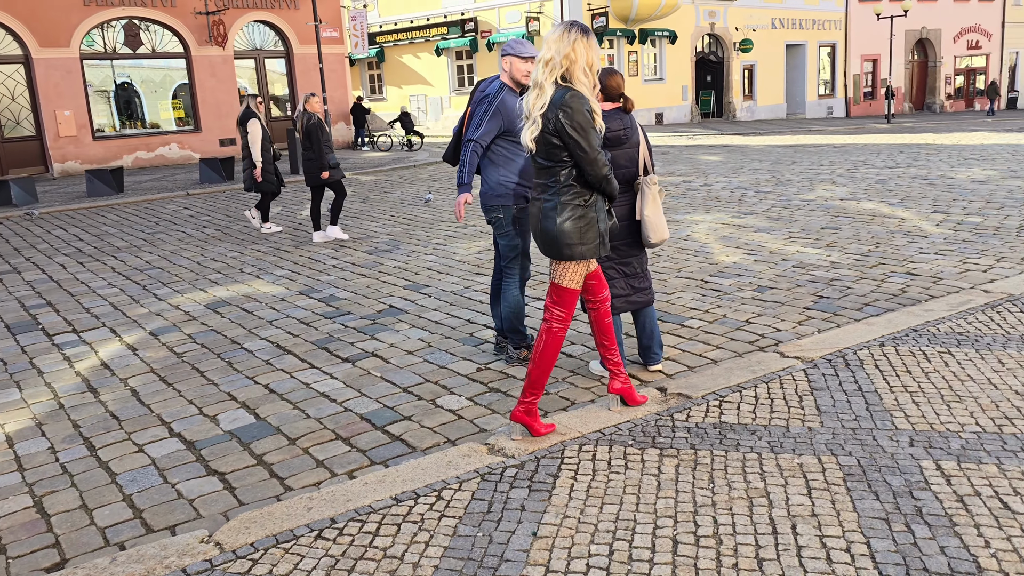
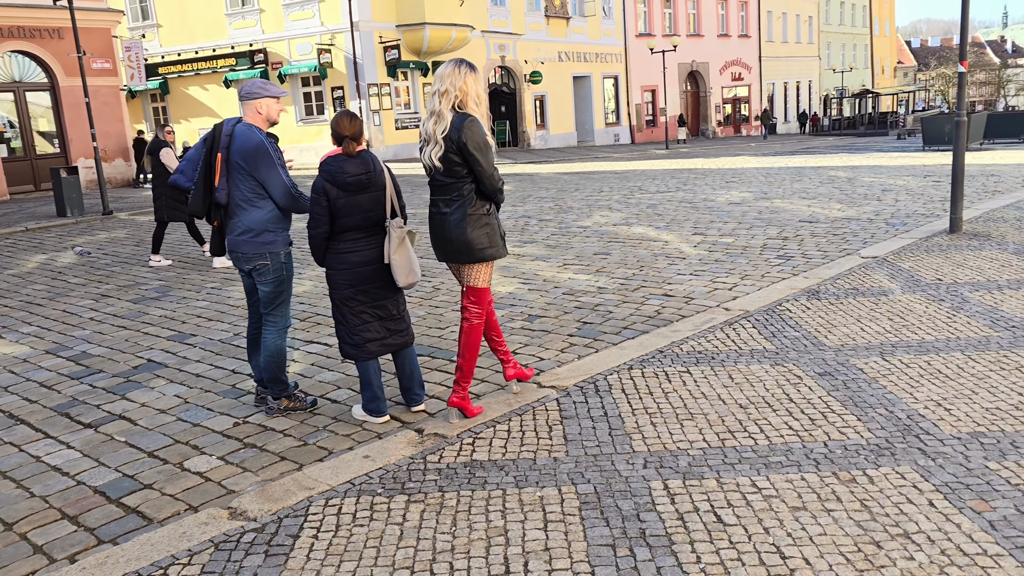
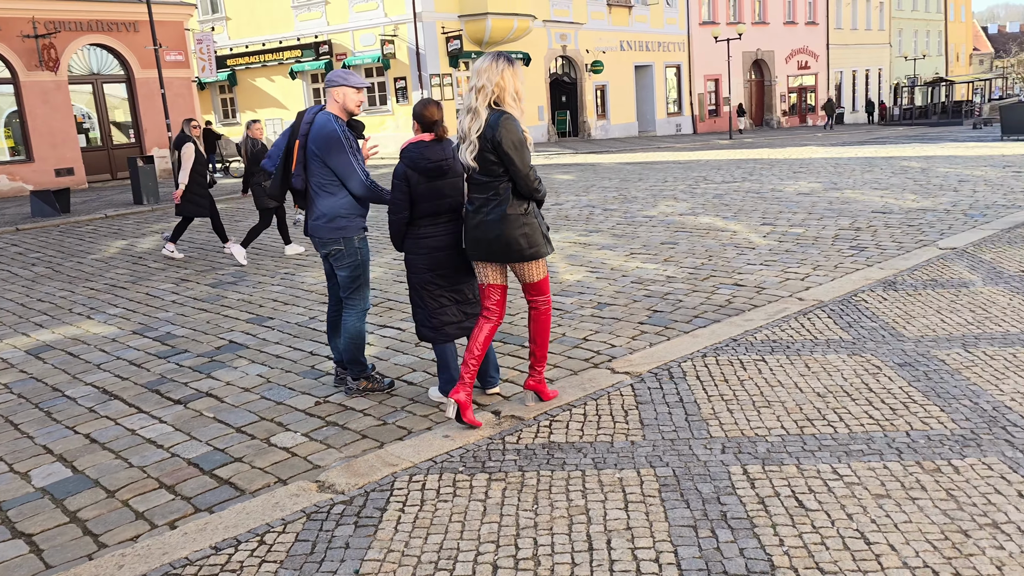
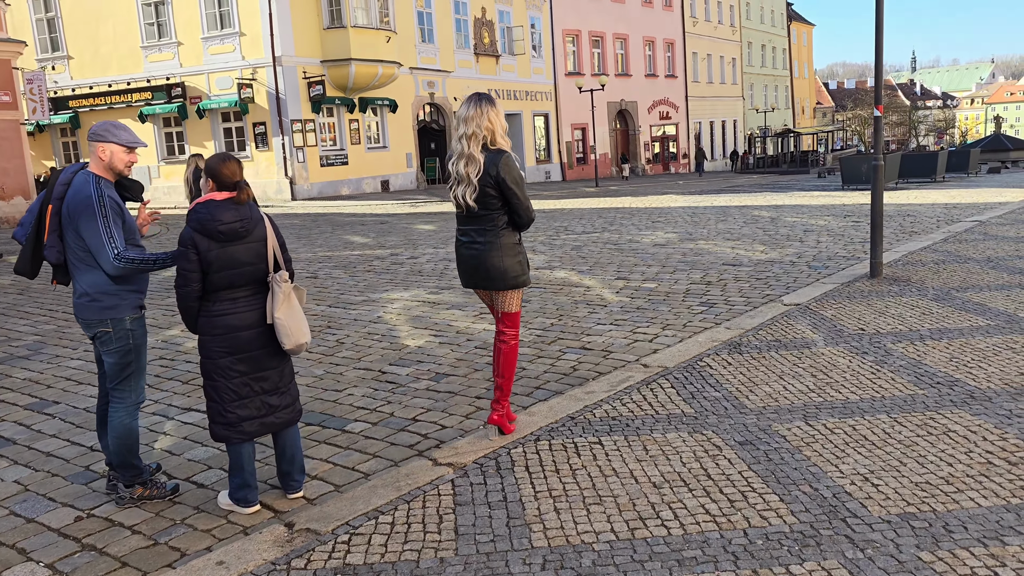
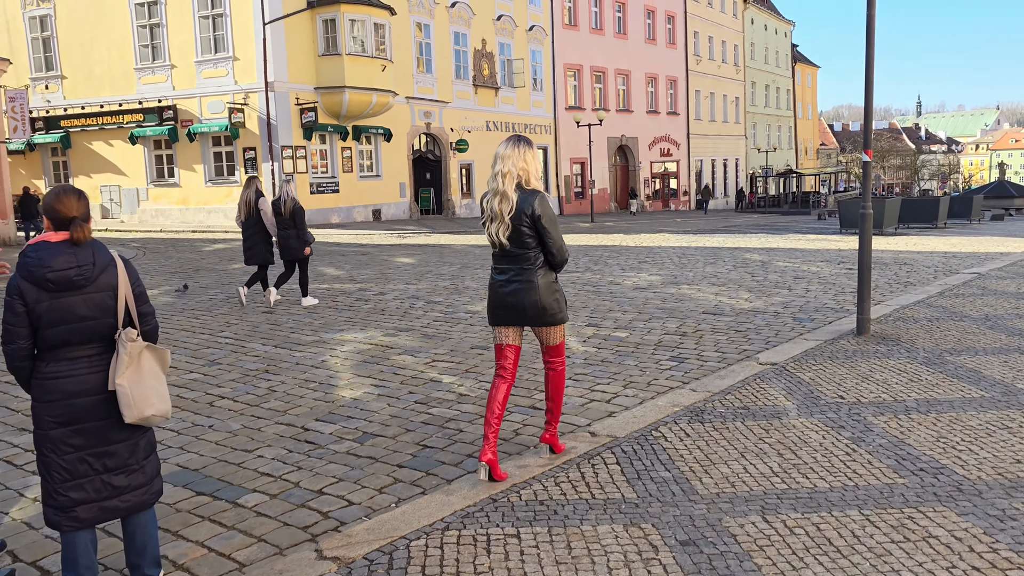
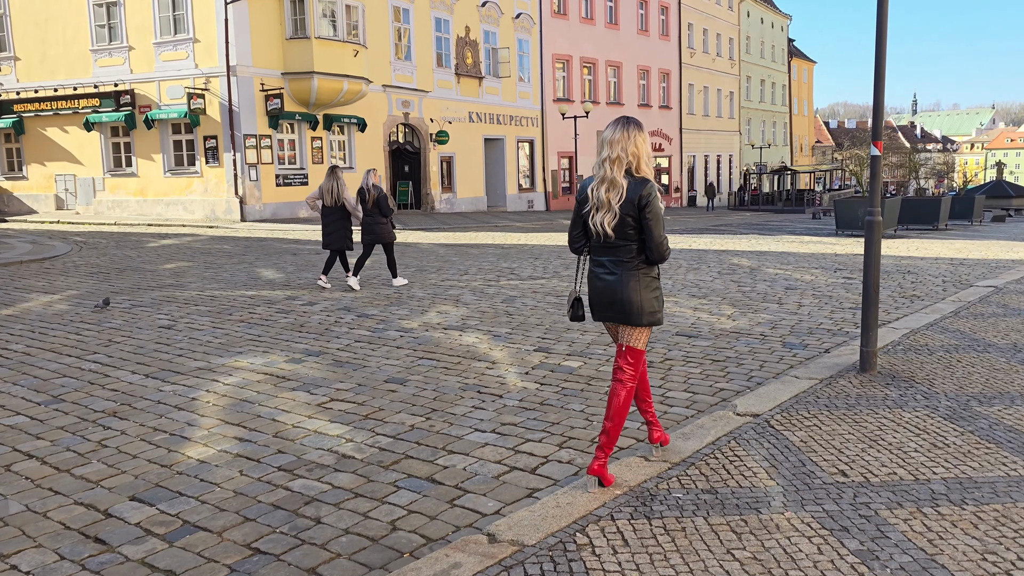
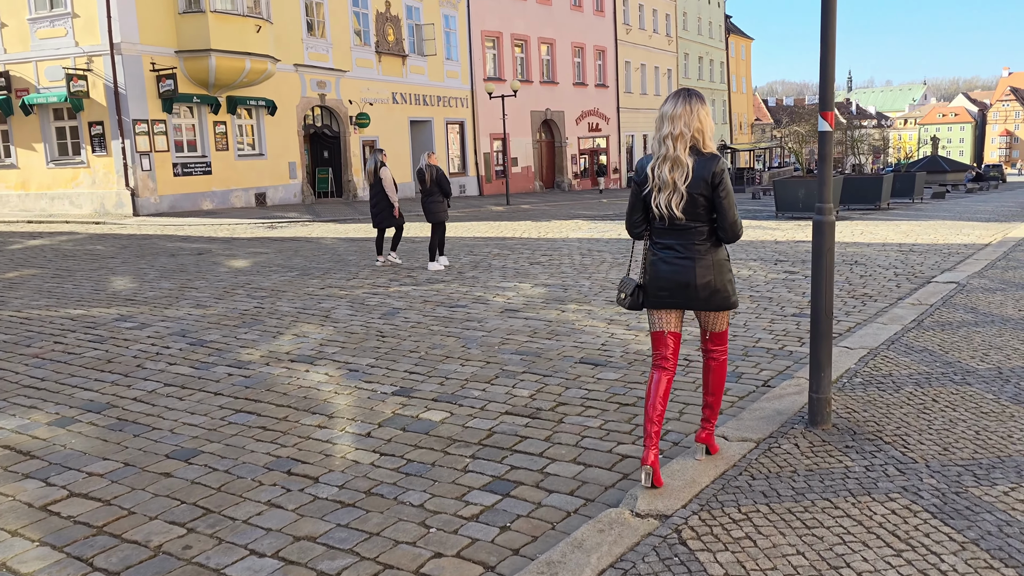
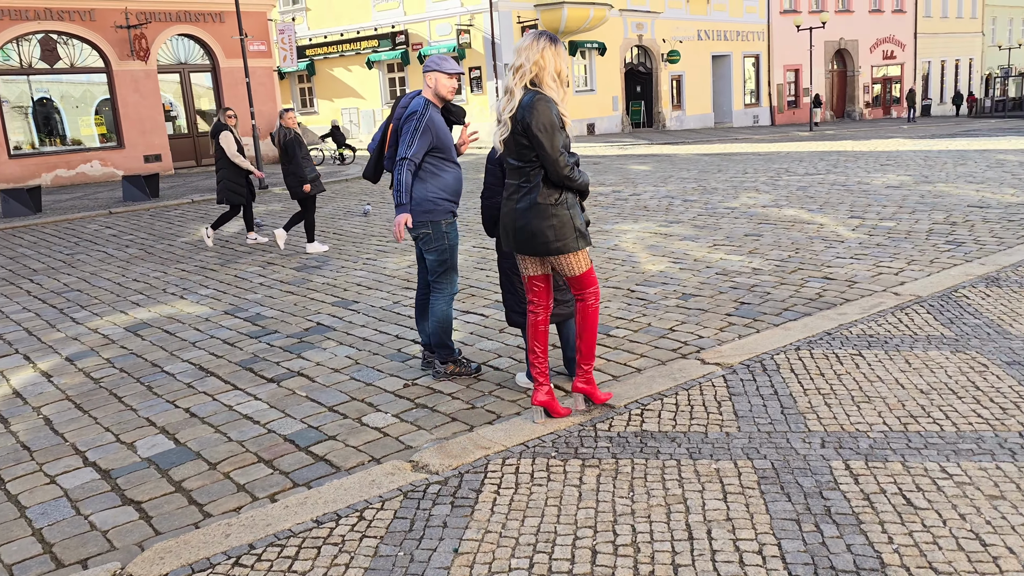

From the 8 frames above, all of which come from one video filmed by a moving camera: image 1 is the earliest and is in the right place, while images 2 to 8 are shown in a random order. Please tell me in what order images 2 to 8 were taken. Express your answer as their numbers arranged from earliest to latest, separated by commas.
8, 3, 2, 4, 5, 6, 7
